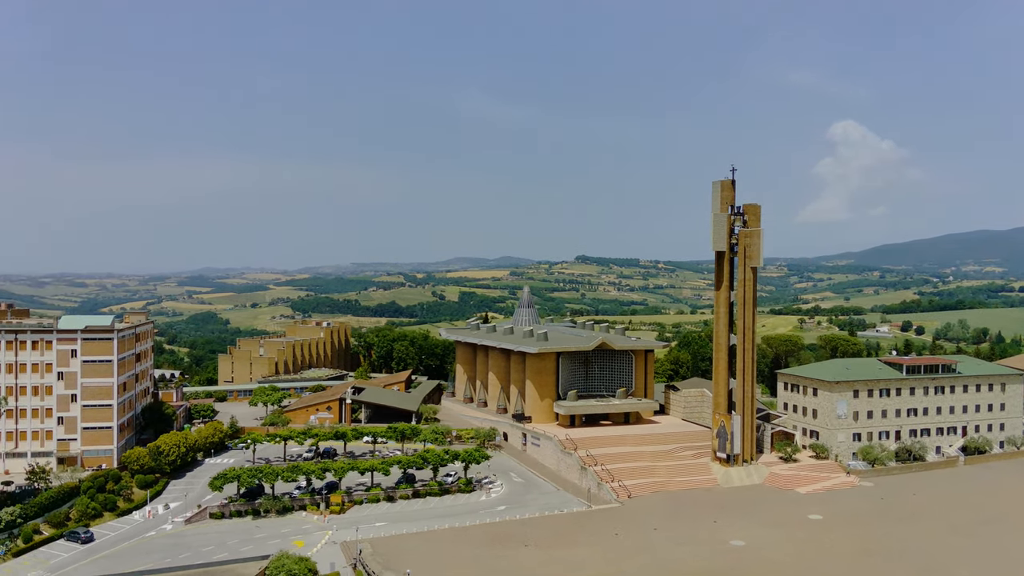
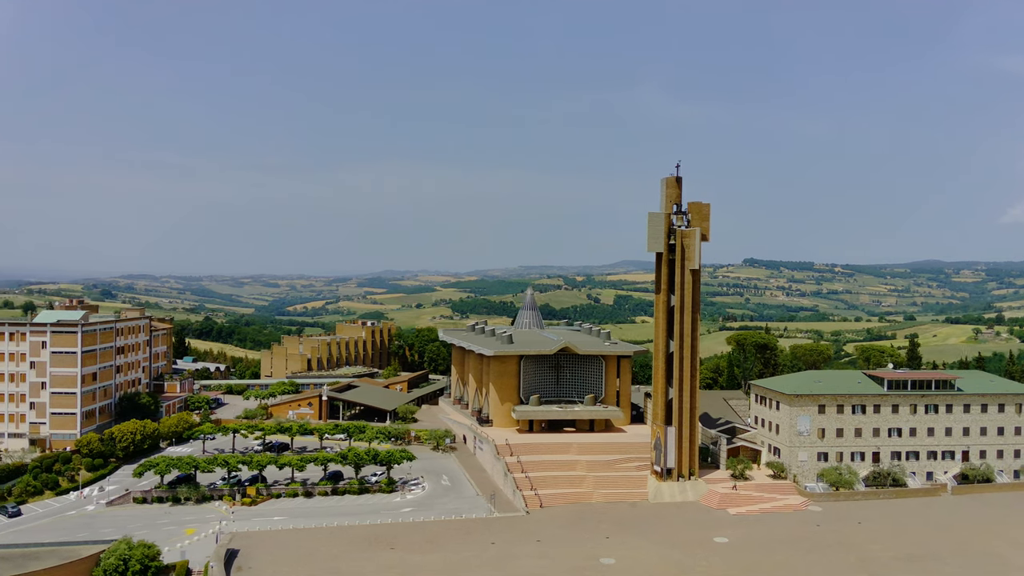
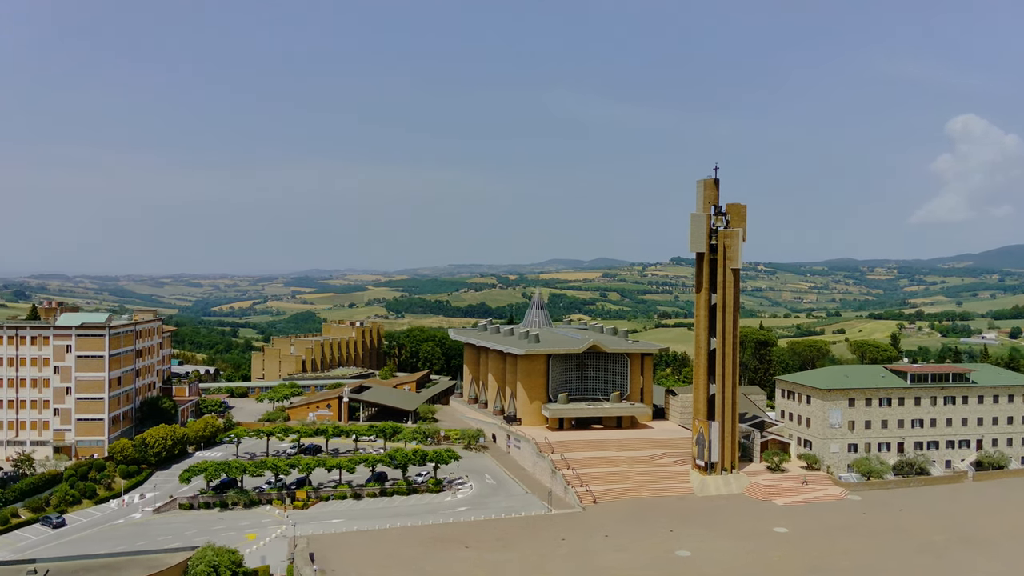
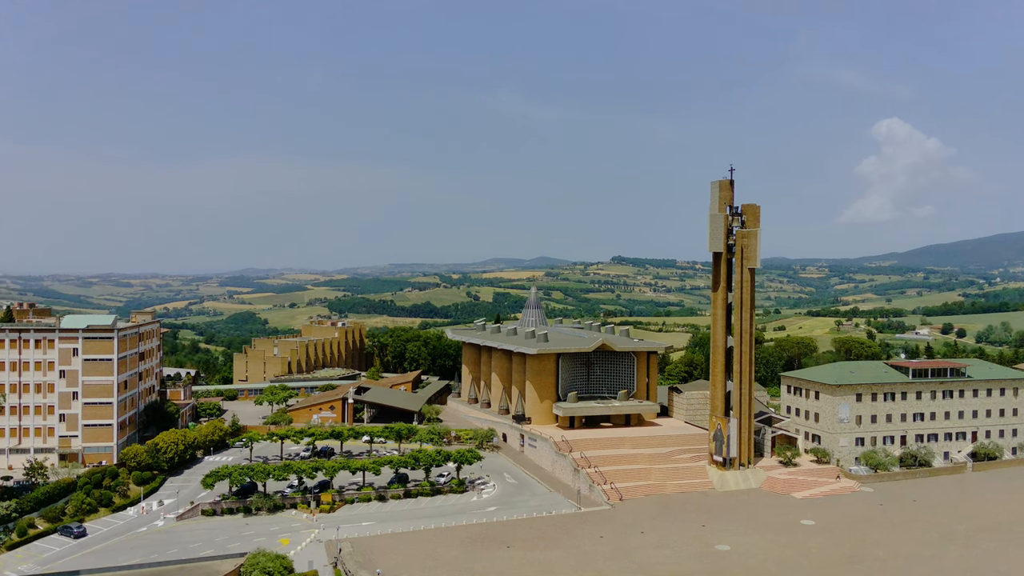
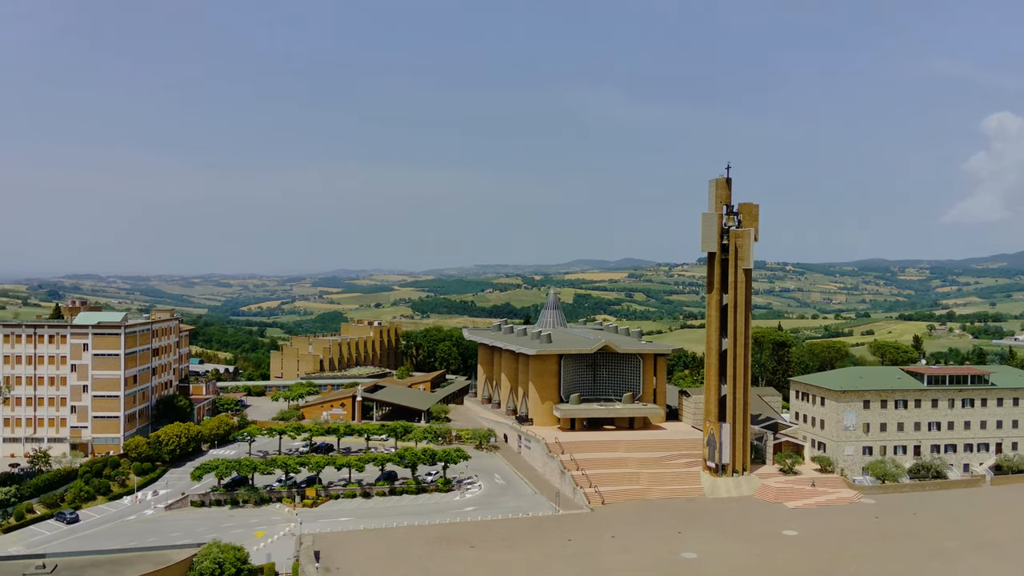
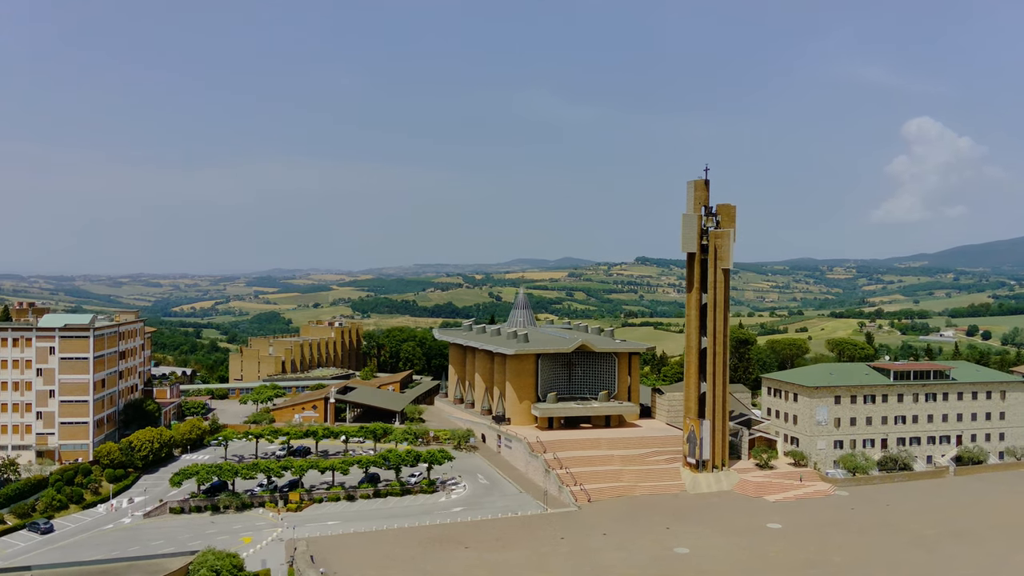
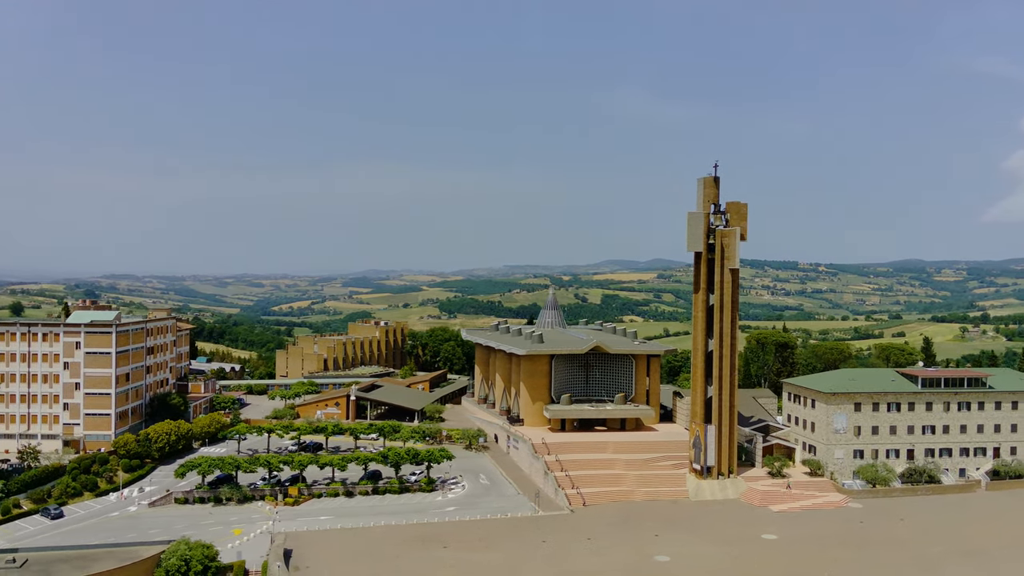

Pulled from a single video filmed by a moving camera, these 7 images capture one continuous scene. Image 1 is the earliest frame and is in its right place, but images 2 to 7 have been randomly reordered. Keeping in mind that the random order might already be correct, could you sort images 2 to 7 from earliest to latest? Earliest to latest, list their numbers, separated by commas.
4, 6, 3, 5, 7, 2
